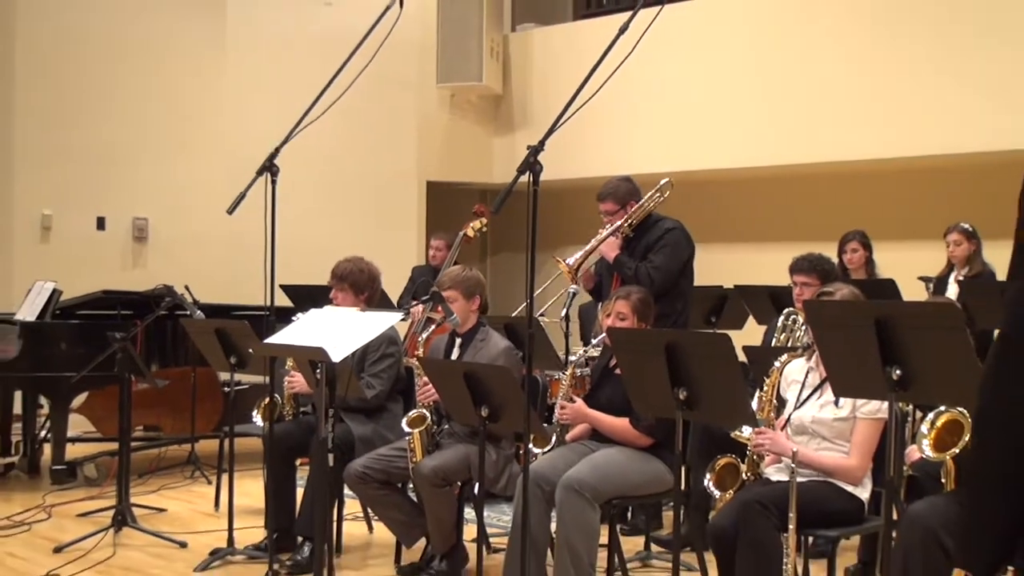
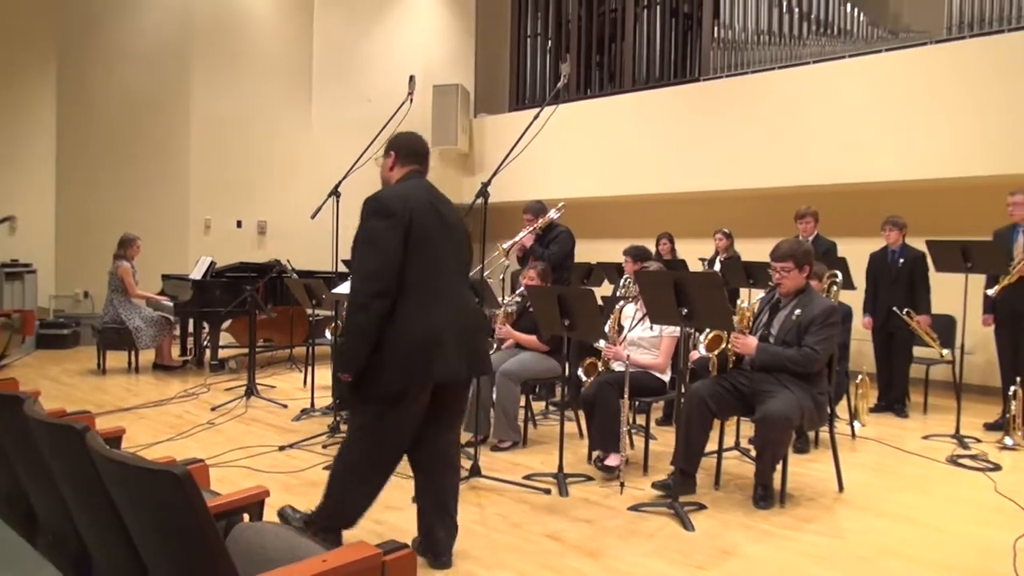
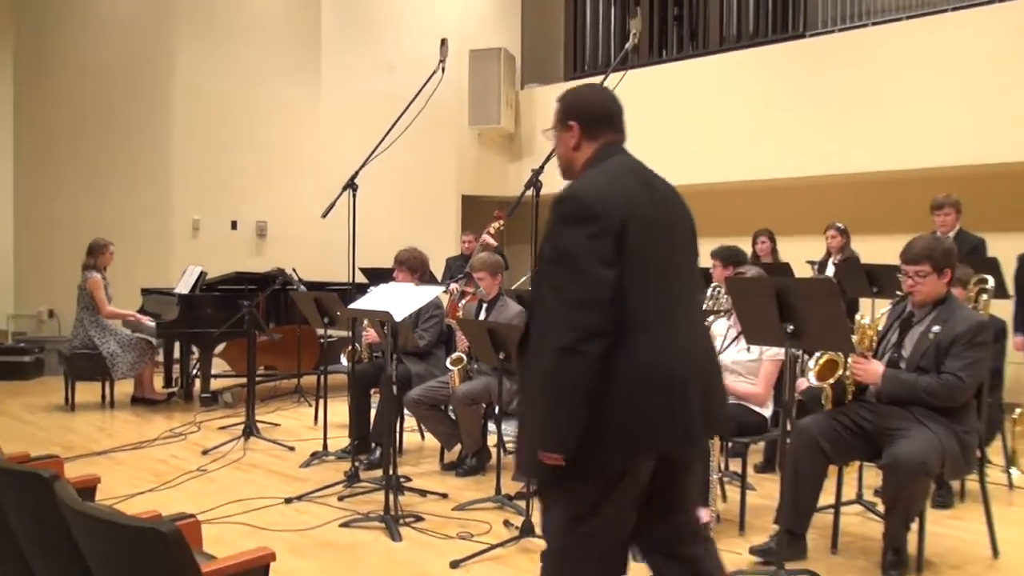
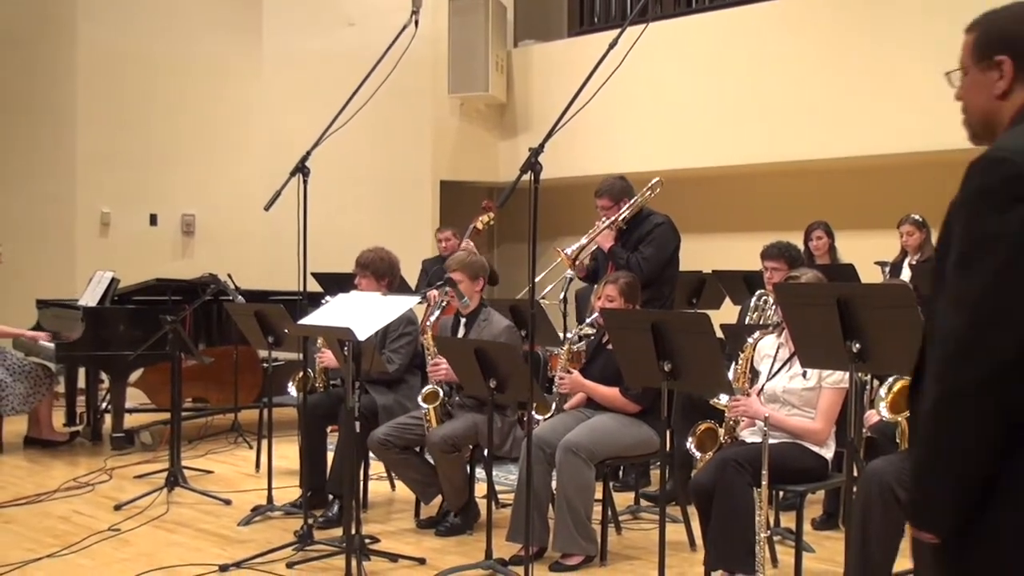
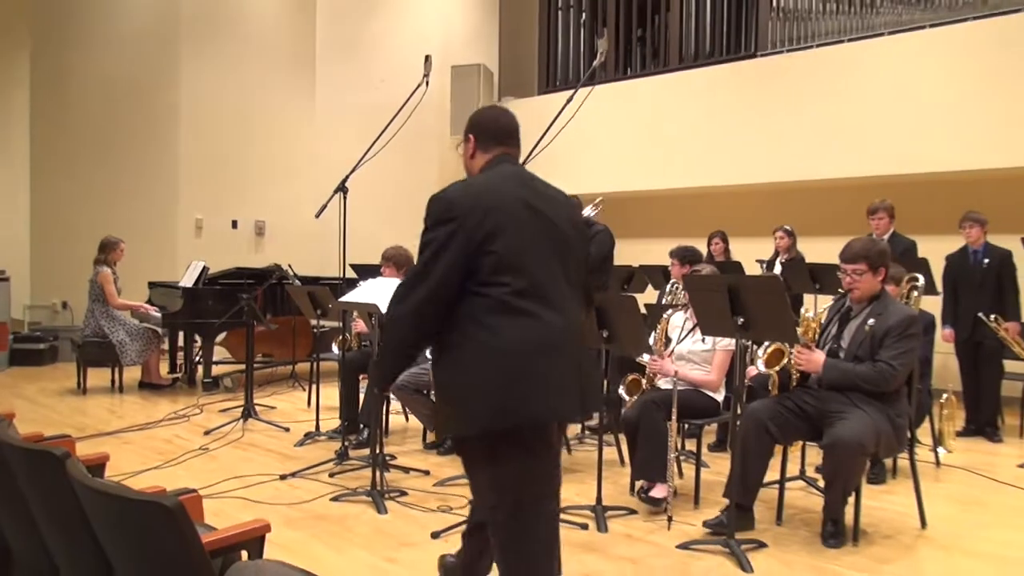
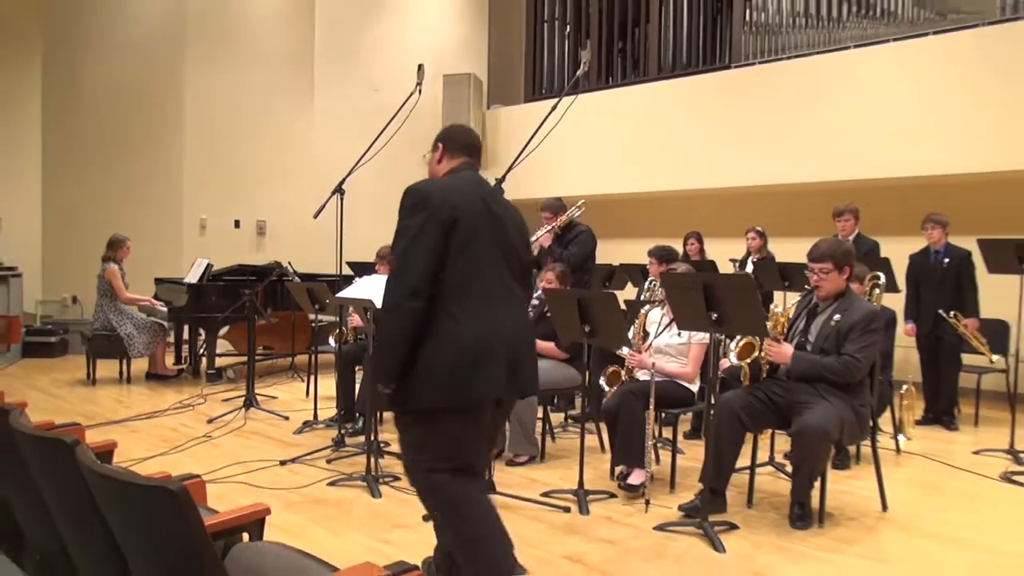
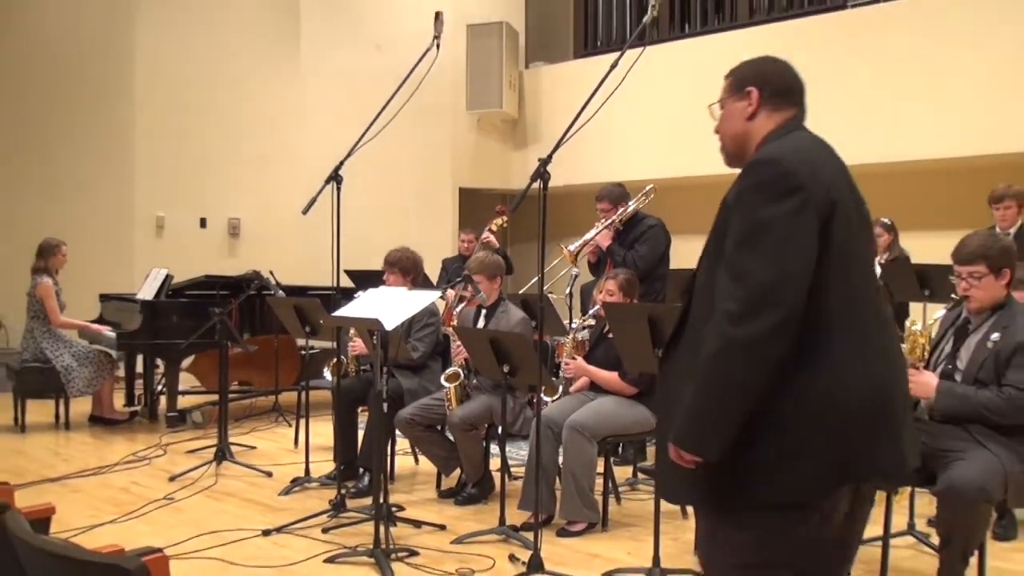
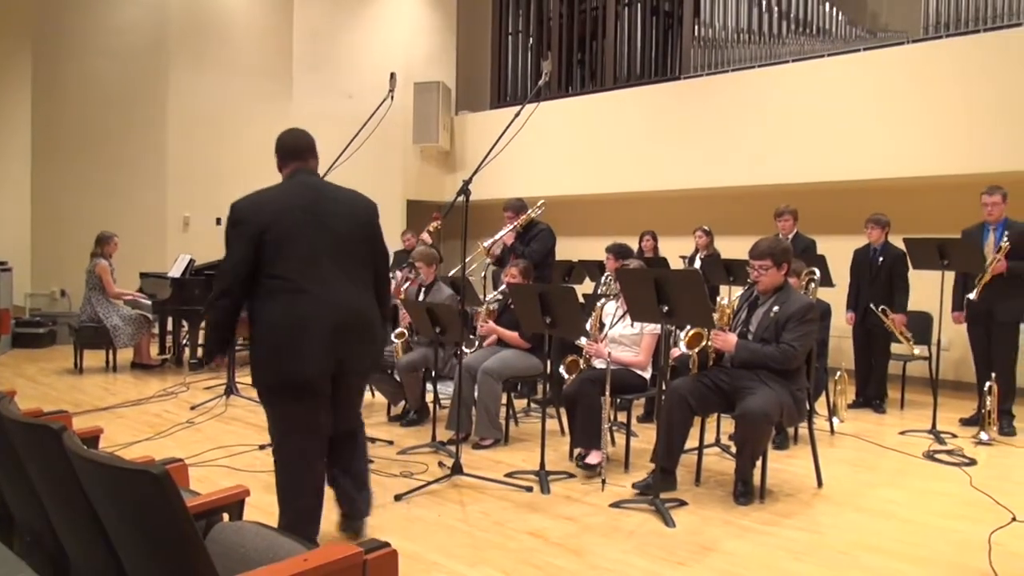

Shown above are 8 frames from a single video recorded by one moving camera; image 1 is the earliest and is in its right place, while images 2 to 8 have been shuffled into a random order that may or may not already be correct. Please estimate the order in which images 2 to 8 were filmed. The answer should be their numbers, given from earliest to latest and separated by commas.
4, 7, 3, 5, 6, 2, 8
